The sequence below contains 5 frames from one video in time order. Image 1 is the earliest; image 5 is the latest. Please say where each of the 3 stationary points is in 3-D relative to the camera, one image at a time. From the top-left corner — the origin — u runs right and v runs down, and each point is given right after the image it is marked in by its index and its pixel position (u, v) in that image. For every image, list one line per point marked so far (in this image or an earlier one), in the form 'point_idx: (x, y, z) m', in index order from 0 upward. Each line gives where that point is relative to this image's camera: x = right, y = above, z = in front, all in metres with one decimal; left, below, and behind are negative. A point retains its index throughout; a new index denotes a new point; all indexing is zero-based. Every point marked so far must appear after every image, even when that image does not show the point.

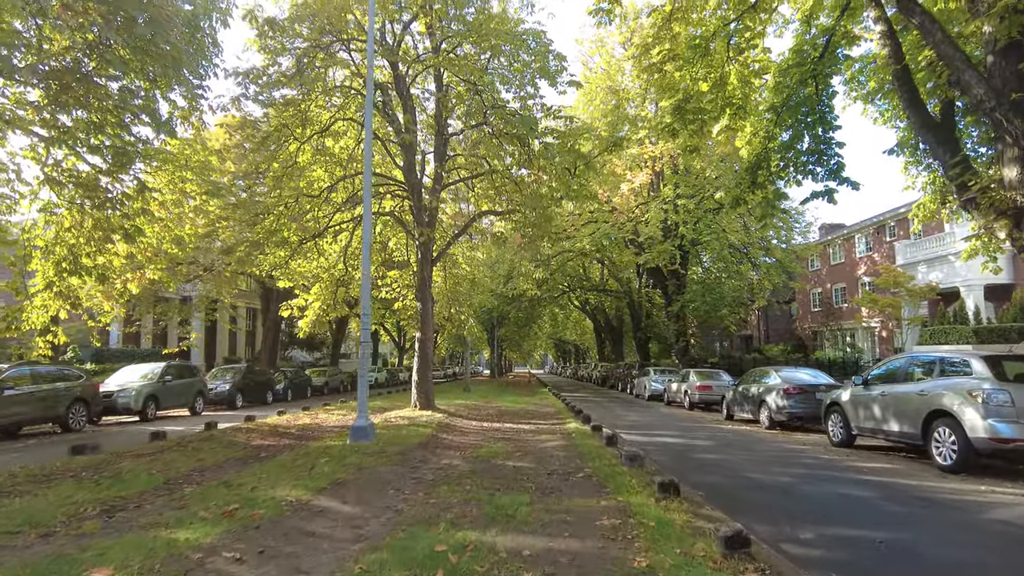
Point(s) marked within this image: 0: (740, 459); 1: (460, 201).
0: (+3.3, -2.4, +9.0) m
1: (-1.4, +2.4, +16.9) m
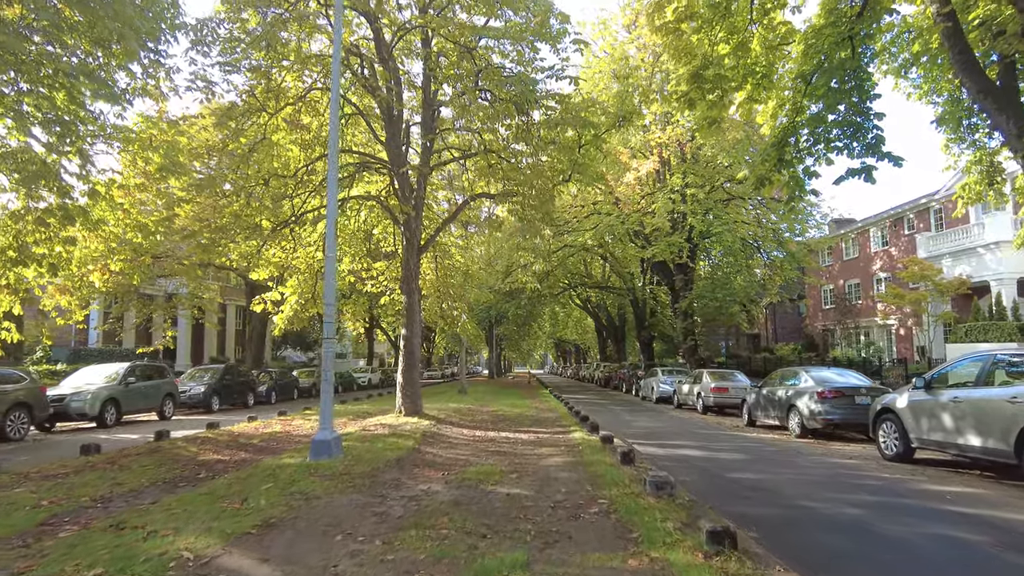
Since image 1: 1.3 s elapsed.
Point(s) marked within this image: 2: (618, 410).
0: (+3.2, -2.3, +7.4) m
1: (-1.5, +2.5, +15.3) m
2: (+3.1, -3.6, +18.6) m
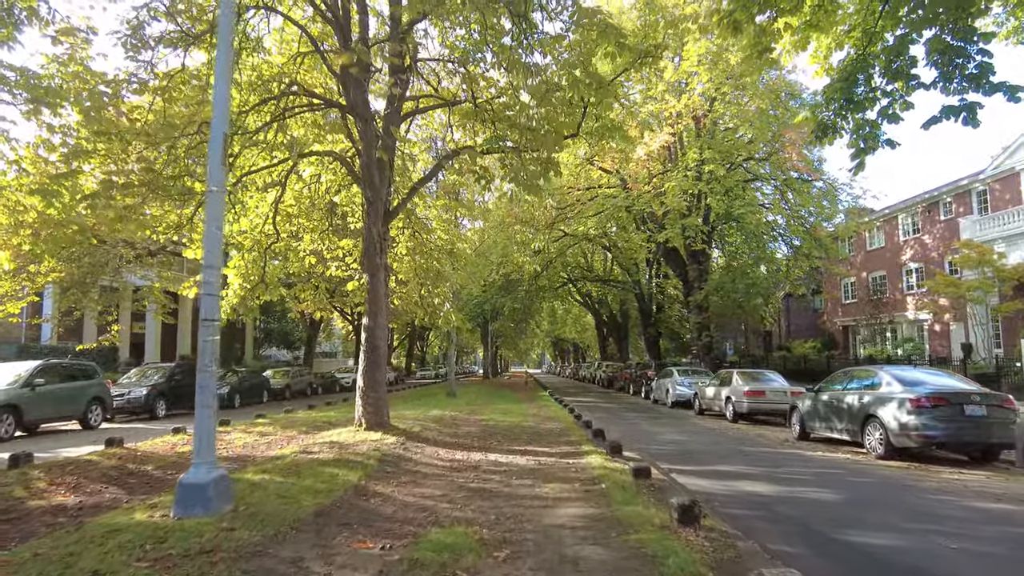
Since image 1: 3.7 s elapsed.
0: (+3.1, -1.9, +4.5) m
1: (-1.6, +2.9, +12.4) m
2: (+3.0, -3.2, +15.7) m
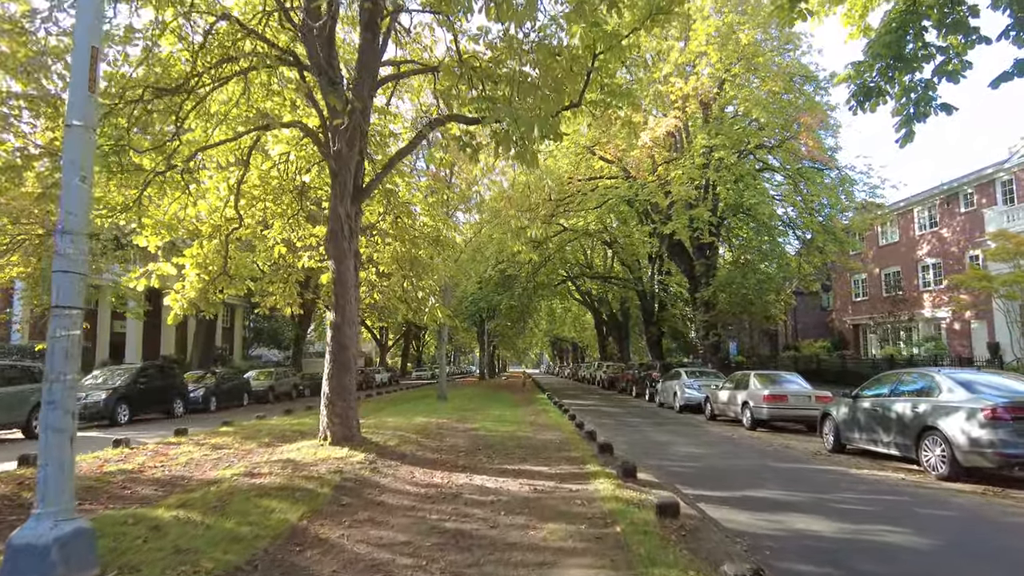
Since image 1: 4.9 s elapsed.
0: (+3.0, -1.7, +3.1) m
1: (-1.7, +3.1, +10.9) m
2: (+2.8, -3.1, +14.2) m
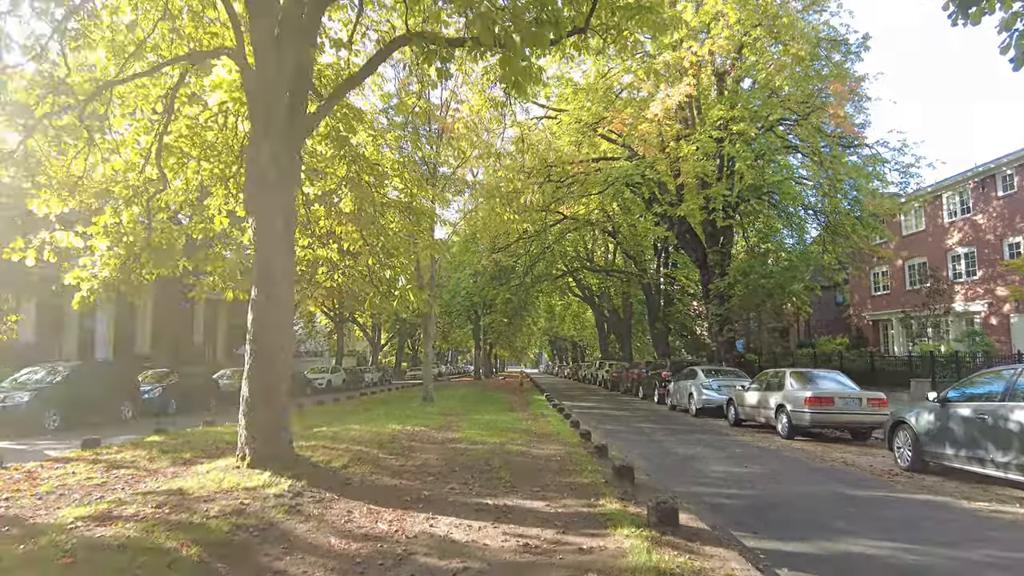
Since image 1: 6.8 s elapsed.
0: (+2.9, -1.4, +0.8) m
1: (-1.9, +3.4, +8.7) m
2: (+2.7, -2.7, +12.0) m
